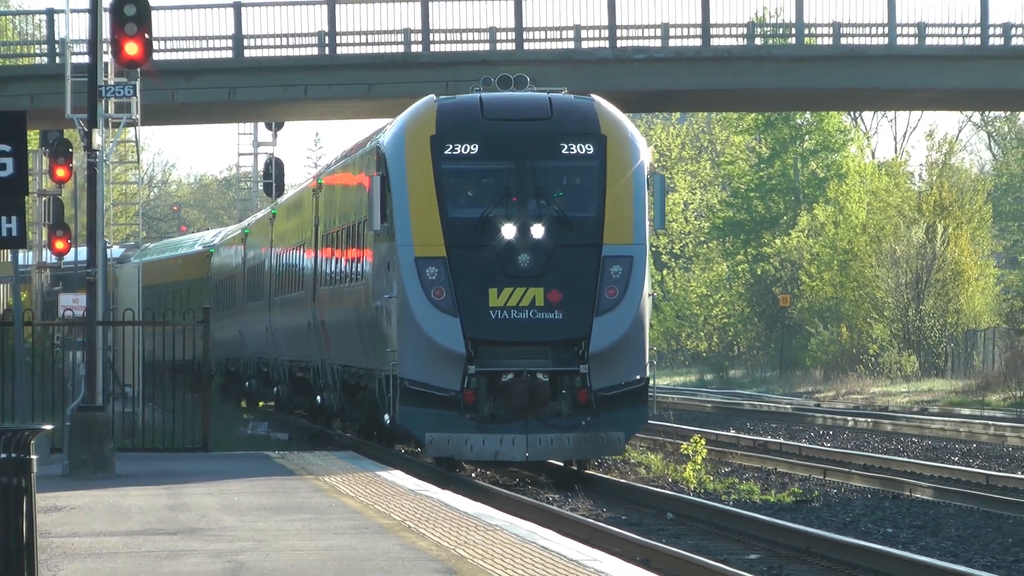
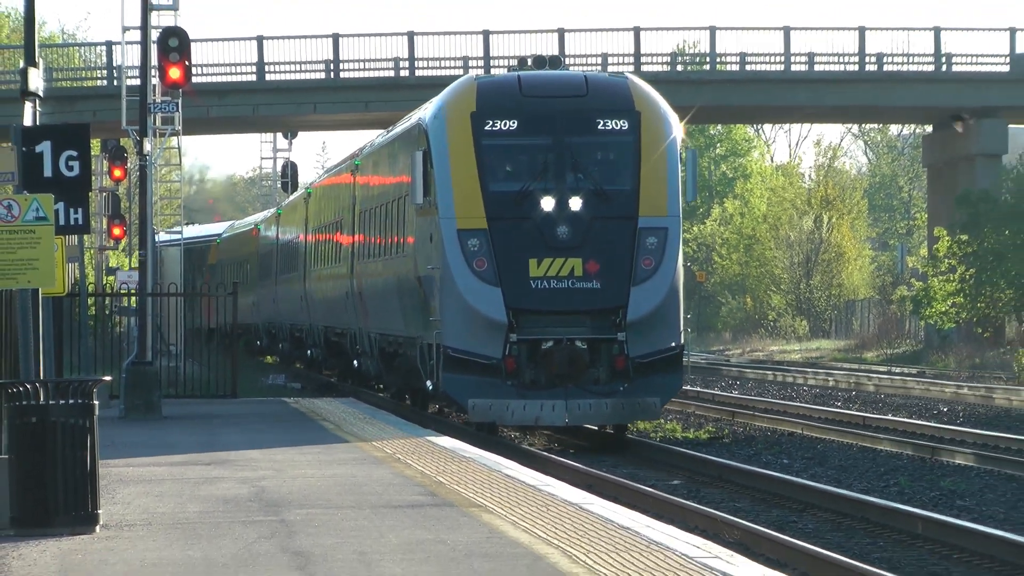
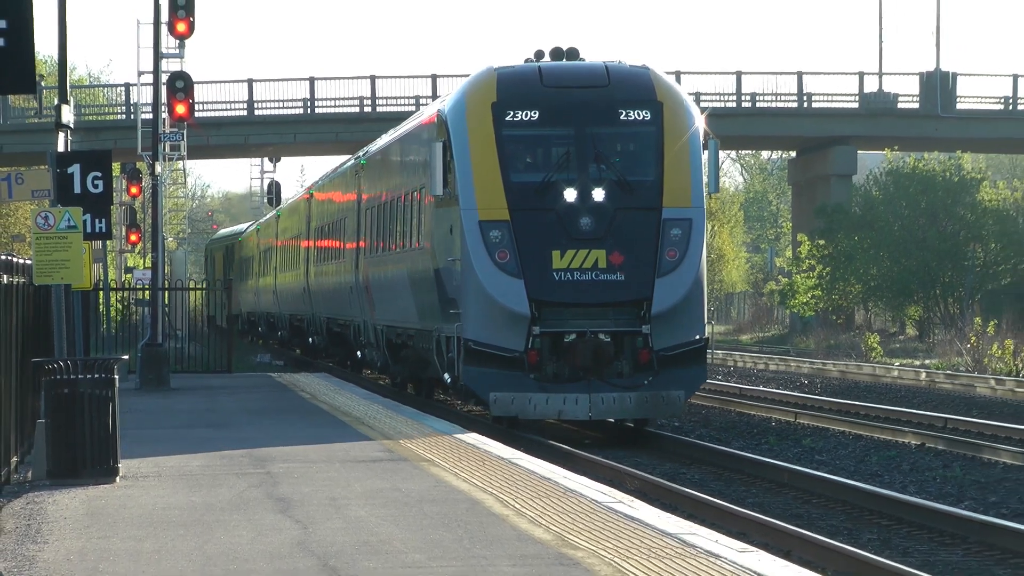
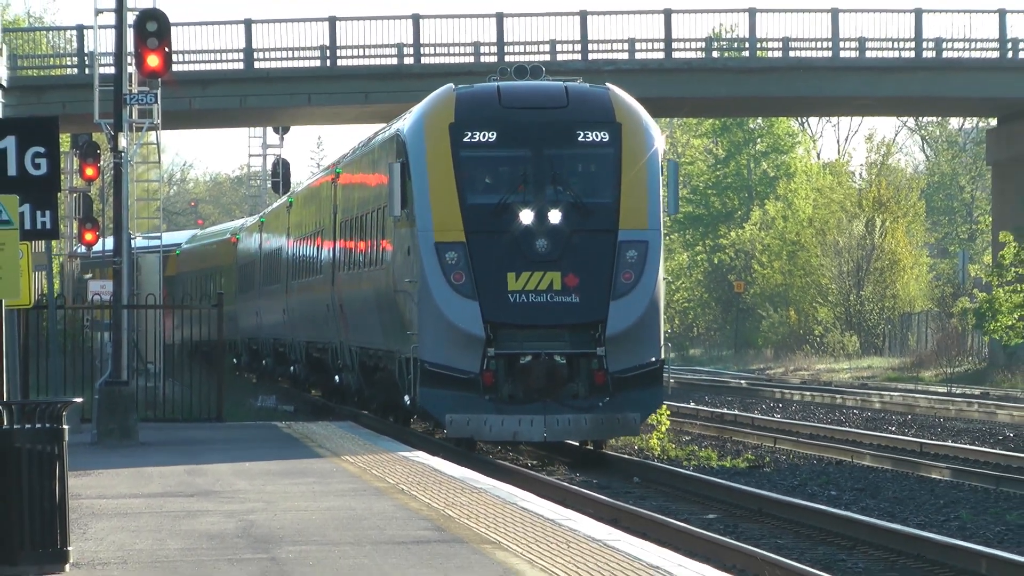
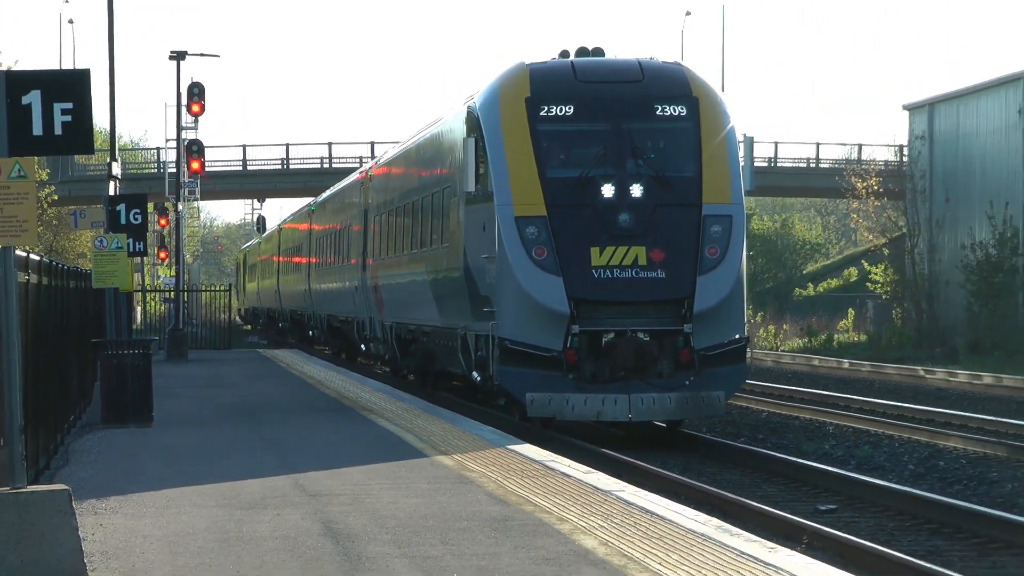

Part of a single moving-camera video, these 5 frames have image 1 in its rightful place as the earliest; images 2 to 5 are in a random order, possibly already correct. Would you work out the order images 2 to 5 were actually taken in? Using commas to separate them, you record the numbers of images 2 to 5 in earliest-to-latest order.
4, 2, 3, 5
